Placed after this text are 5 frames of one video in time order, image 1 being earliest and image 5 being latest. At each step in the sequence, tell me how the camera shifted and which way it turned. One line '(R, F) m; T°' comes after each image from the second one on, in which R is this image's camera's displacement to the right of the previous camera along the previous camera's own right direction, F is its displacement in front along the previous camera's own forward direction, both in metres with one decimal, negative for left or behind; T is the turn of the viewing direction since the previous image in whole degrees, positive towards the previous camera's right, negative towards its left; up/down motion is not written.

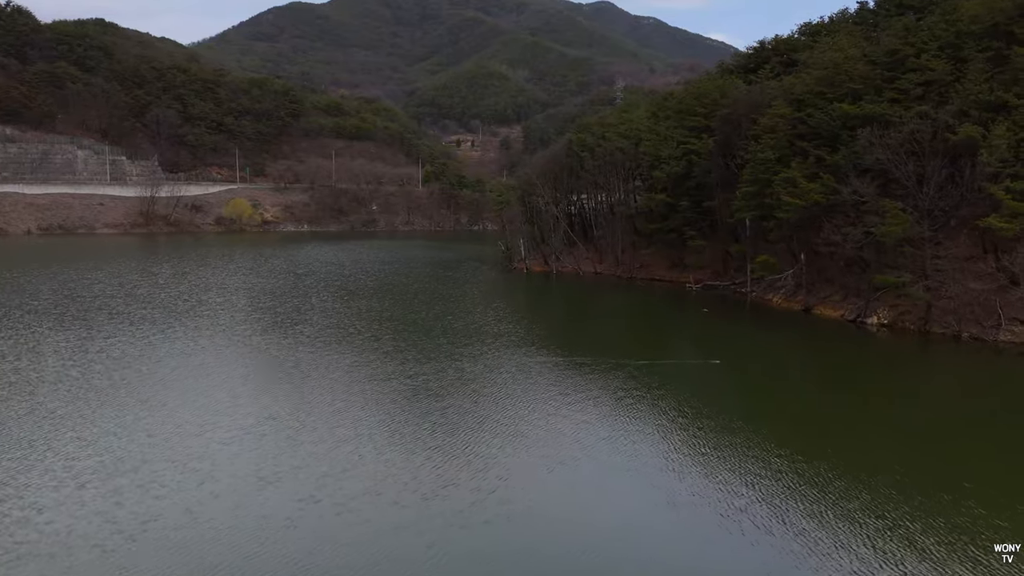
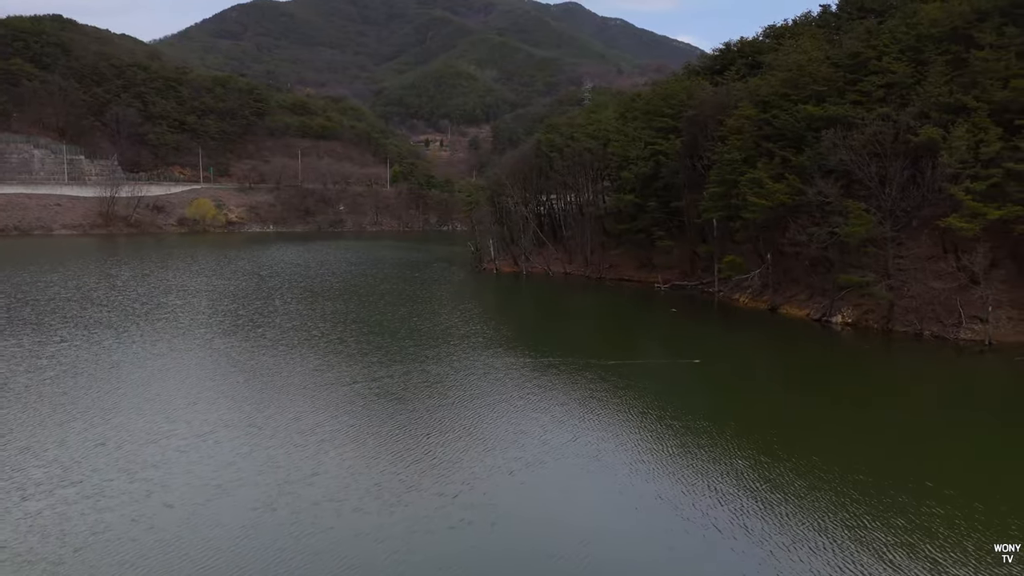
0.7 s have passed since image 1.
(0.0, +0.2) m; +2°
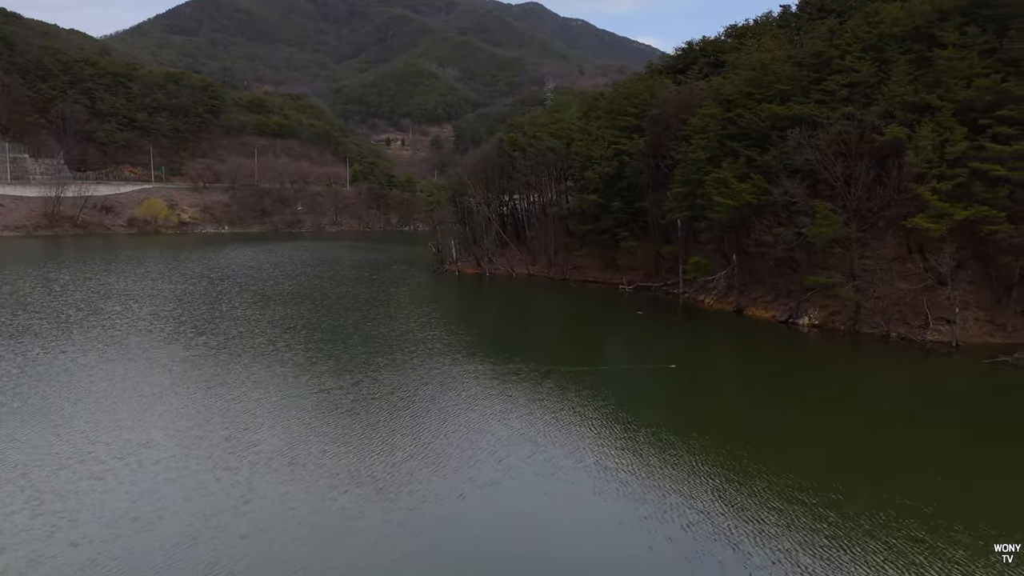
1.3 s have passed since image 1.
(+0.1, +1.2) m; +3°
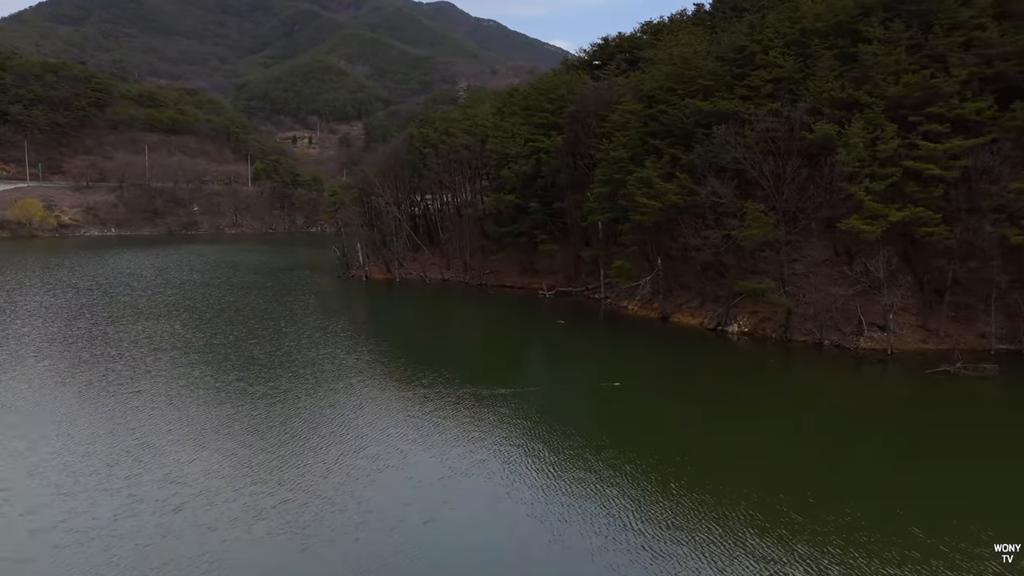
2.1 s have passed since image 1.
(+0.2, +3.2) m; +7°
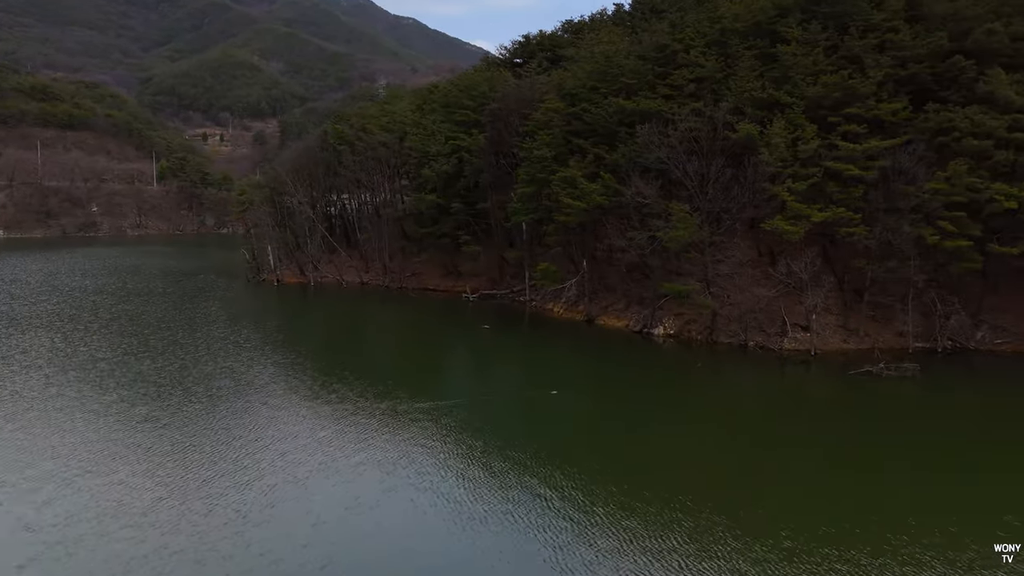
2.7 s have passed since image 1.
(+0.1, +1.3) m; +6°
